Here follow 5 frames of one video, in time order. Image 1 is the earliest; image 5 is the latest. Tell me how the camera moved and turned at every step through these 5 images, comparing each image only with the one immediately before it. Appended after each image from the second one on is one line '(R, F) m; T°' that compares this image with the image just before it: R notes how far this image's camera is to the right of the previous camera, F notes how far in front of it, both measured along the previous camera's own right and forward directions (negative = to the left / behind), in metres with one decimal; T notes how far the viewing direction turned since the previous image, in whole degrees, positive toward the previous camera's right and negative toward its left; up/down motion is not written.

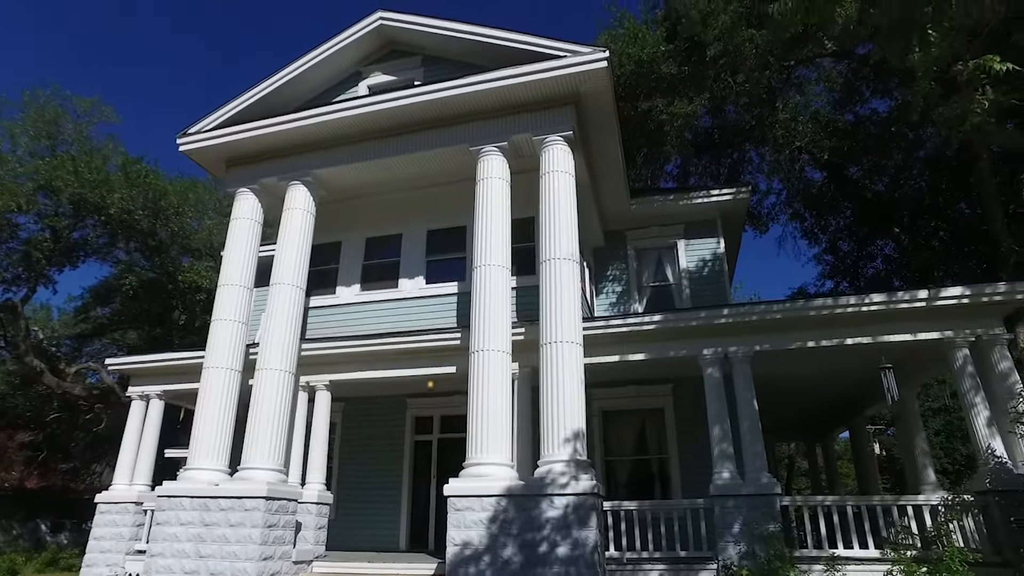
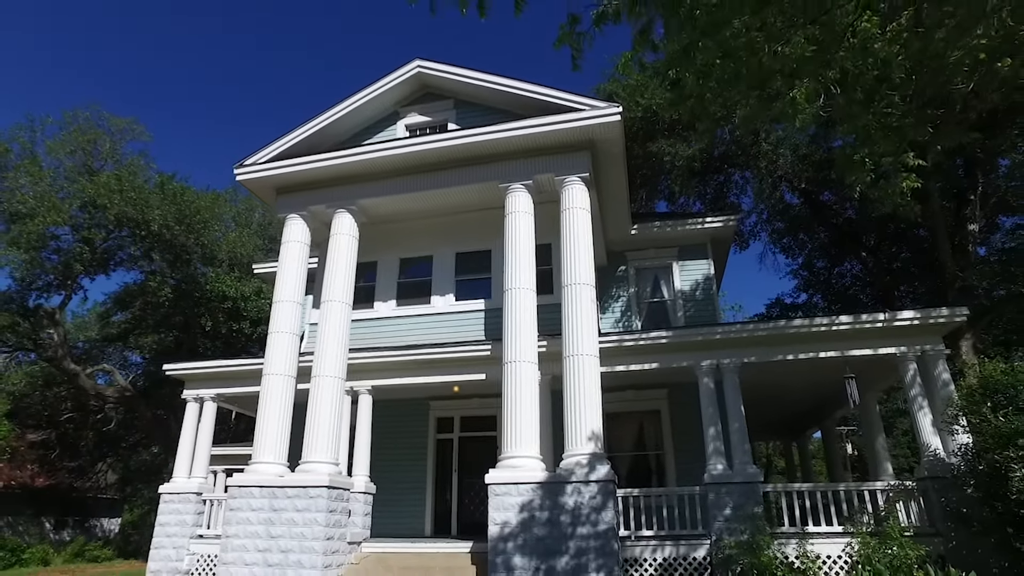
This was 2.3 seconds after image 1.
(-0.8, -1.6) m; +2°
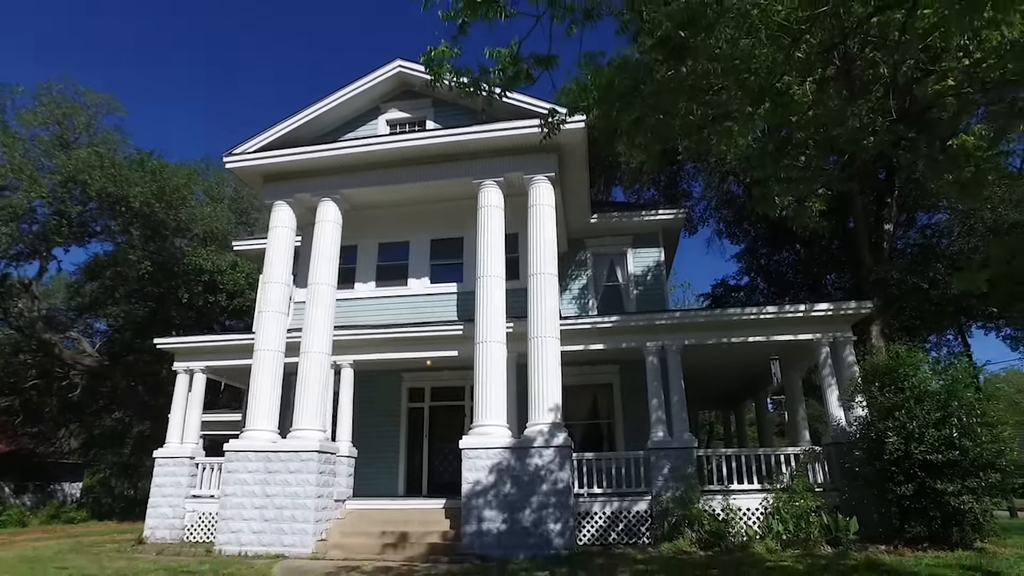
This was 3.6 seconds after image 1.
(-0.3, -1.3) m; +4°
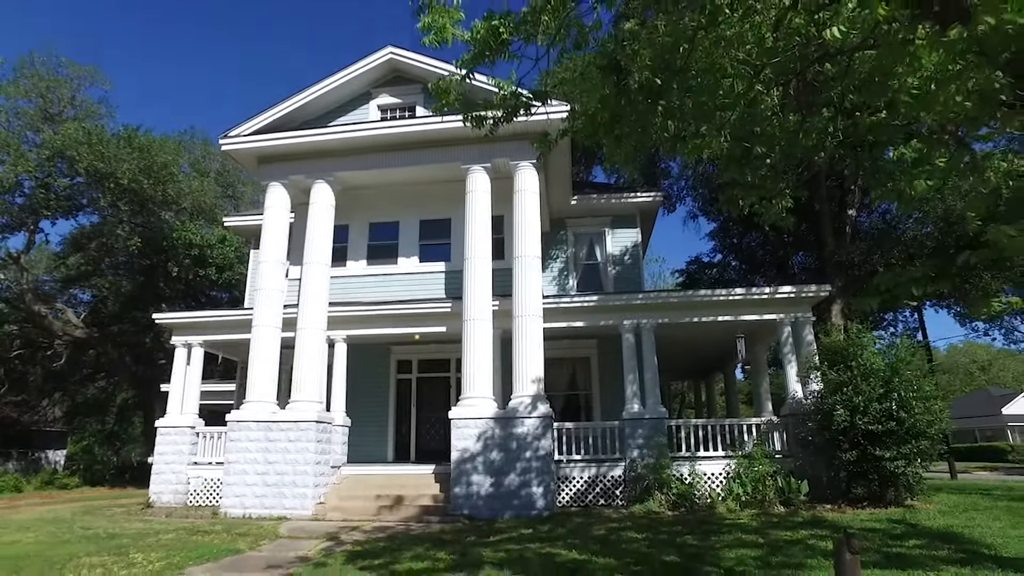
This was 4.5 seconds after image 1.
(-0.2, -0.8) m; +2°
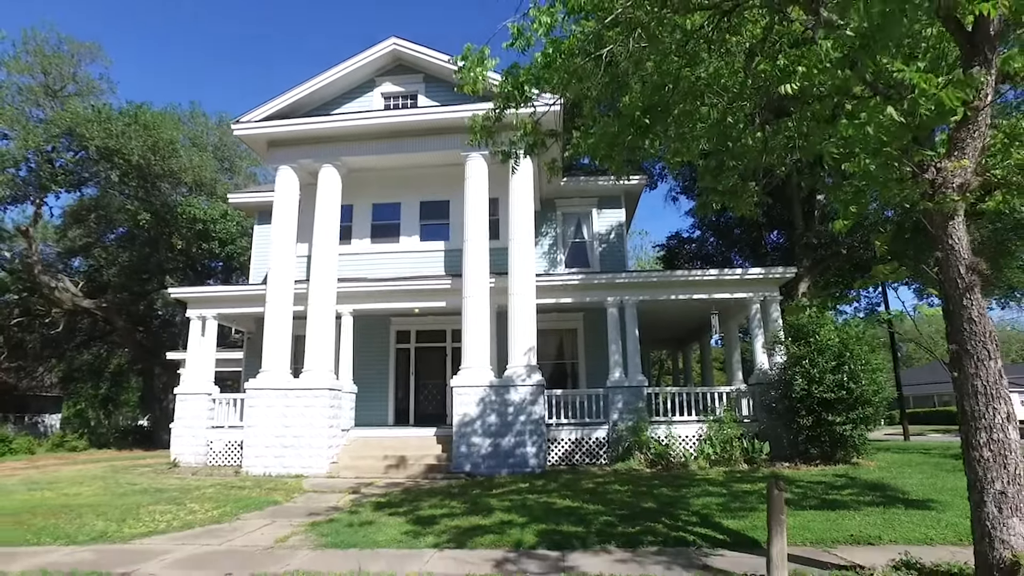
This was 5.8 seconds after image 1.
(-0.3, -1.2) m; +2°
